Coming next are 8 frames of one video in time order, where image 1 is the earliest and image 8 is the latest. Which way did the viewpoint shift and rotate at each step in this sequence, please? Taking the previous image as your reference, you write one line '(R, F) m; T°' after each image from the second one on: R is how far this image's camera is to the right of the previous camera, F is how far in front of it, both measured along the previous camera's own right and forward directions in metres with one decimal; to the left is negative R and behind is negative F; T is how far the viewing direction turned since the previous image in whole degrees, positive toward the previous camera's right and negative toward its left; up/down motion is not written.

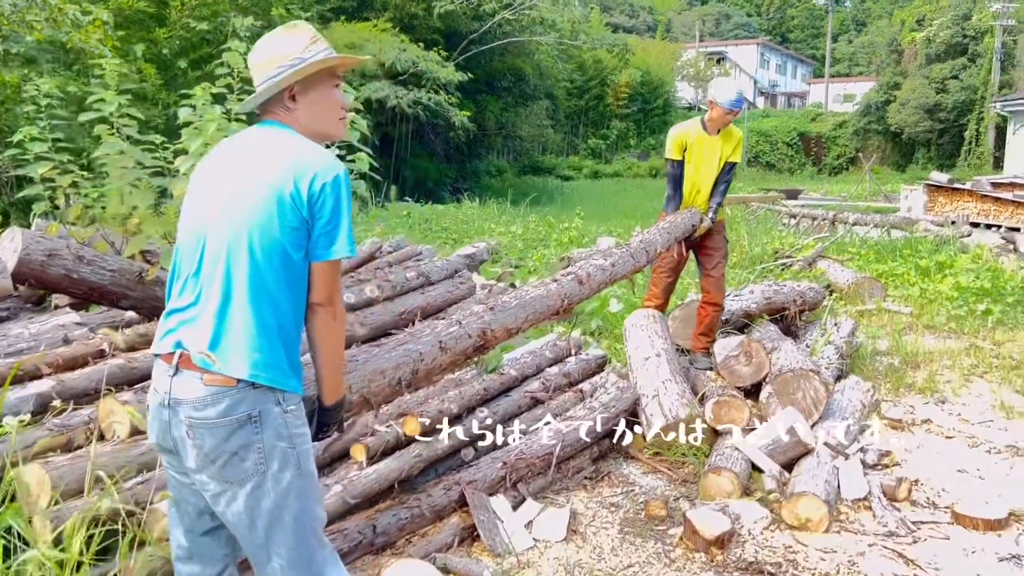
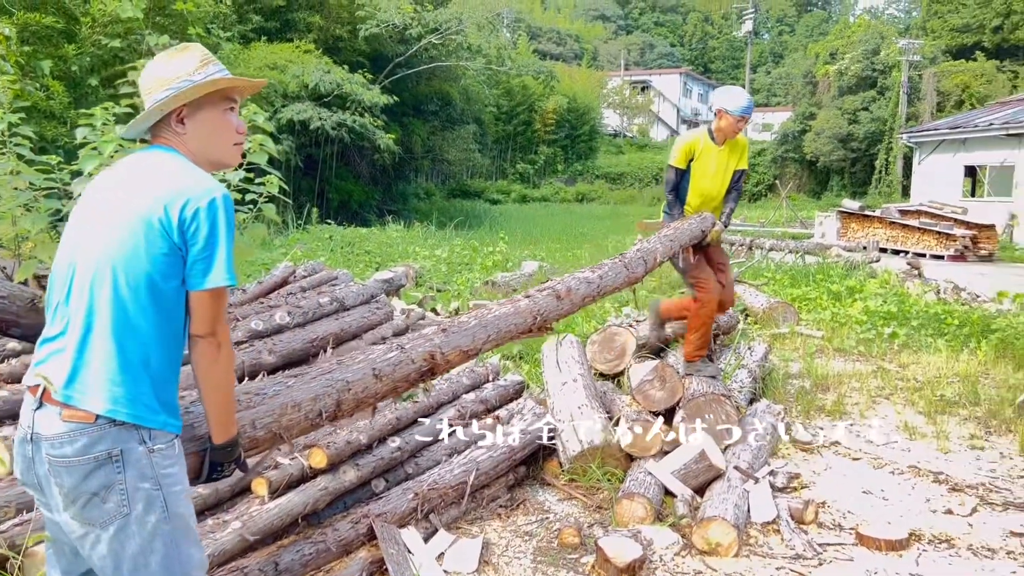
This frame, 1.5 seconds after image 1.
(+0.1, 0.0) m; +5°
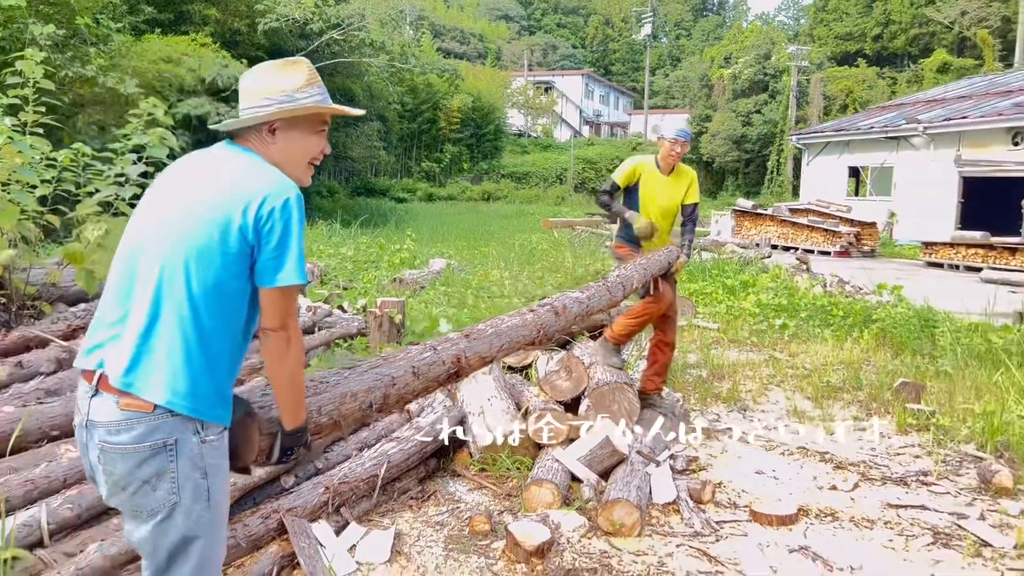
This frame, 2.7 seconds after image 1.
(0.0, -0.1) m; +6°
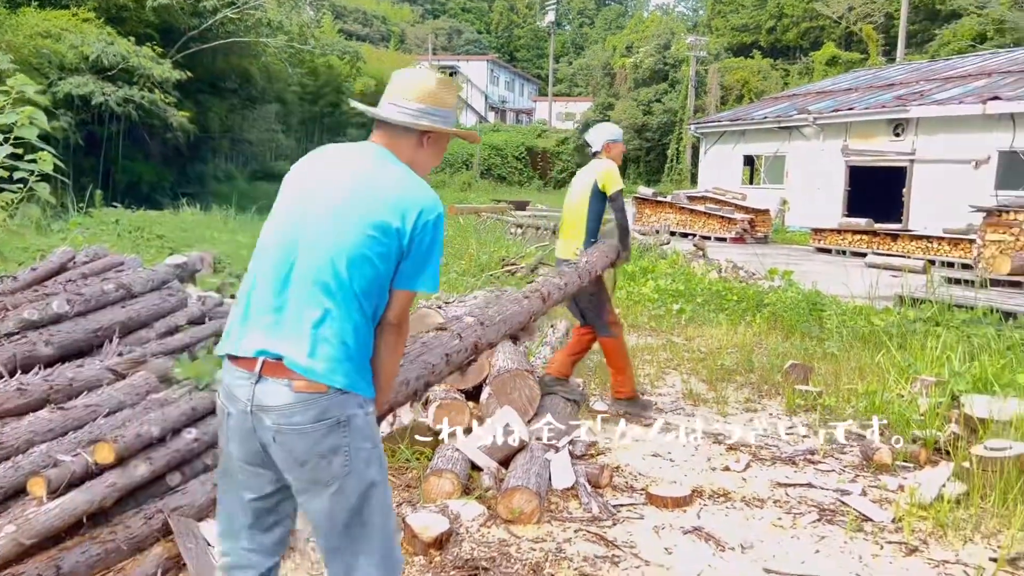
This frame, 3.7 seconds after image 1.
(0.0, 0.0) m; +6°
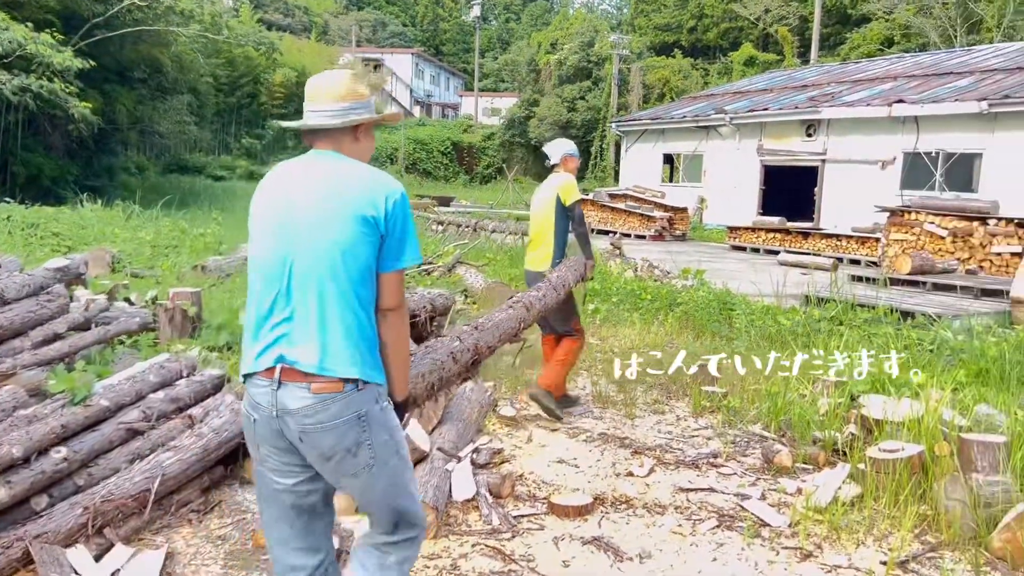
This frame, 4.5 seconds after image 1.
(+0.1, +0.1) m; +5°
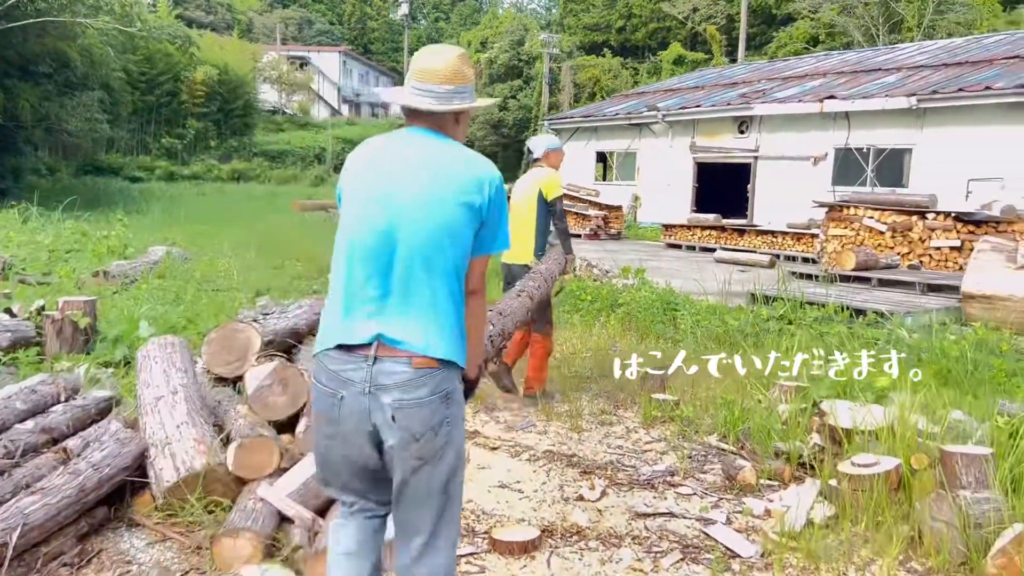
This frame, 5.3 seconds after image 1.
(0.0, +0.5) m; +4°
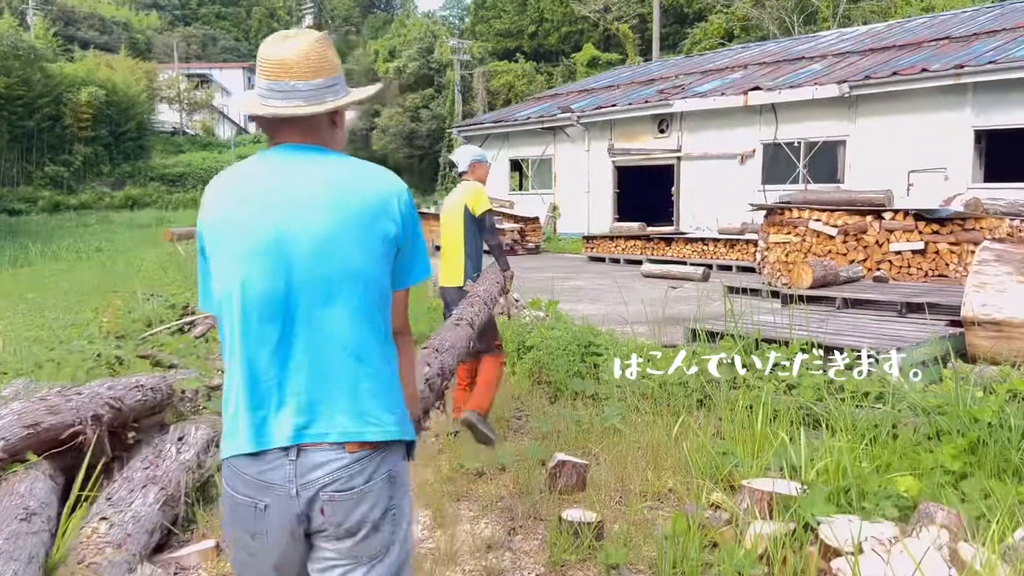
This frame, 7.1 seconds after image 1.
(+0.4, +1.7) m; +5°
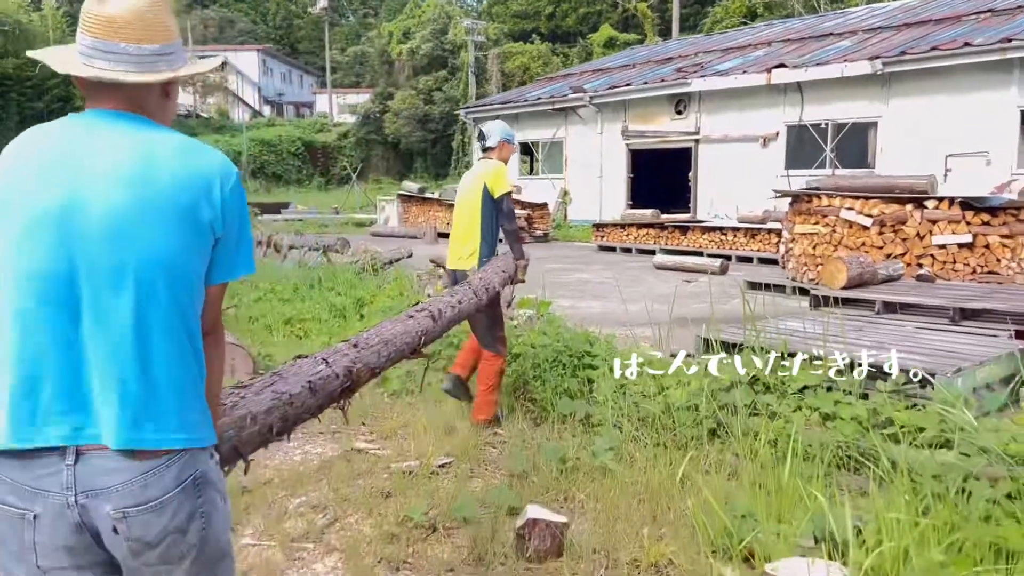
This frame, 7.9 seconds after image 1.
(+0.2, +0.9) m; -1°
